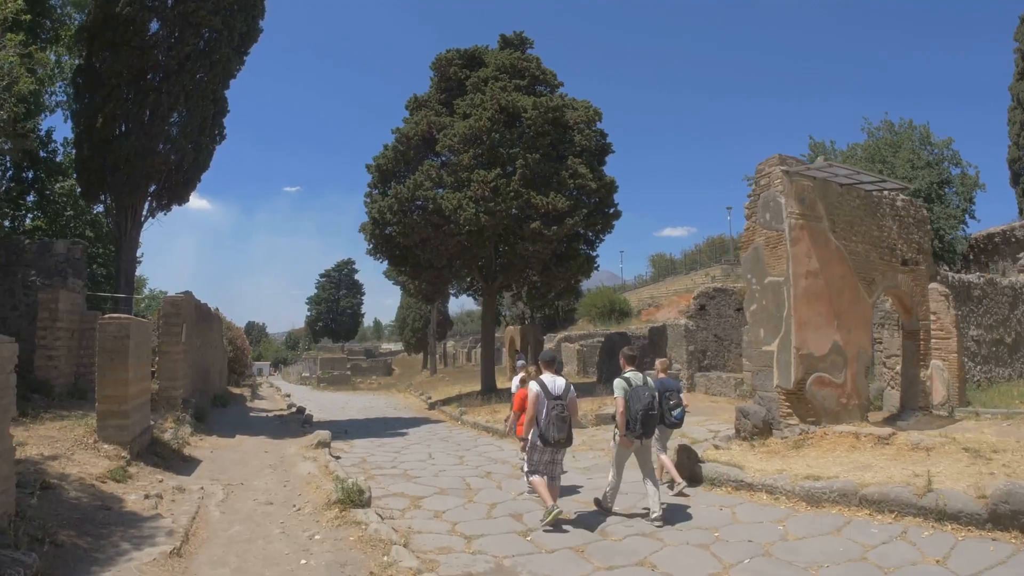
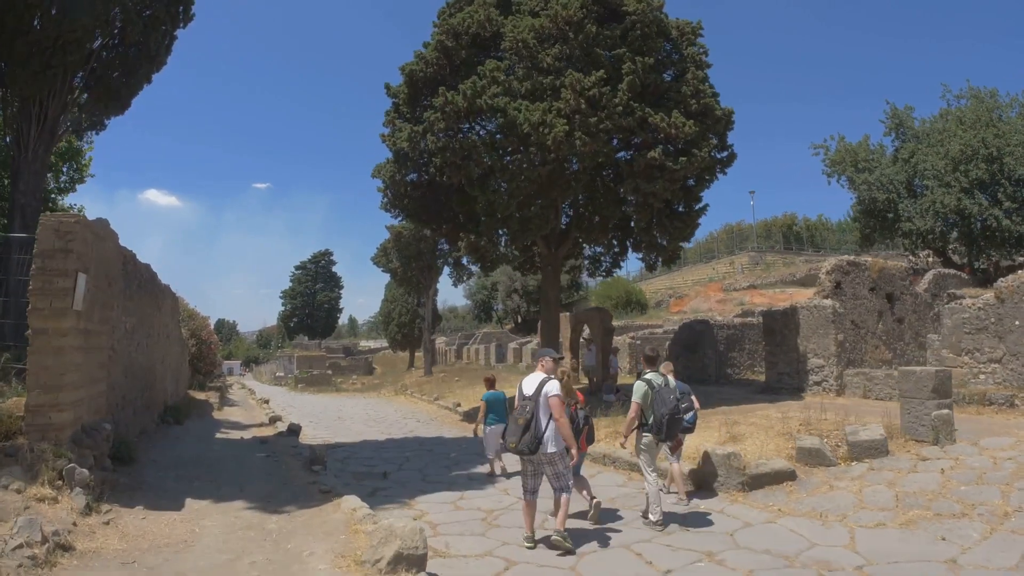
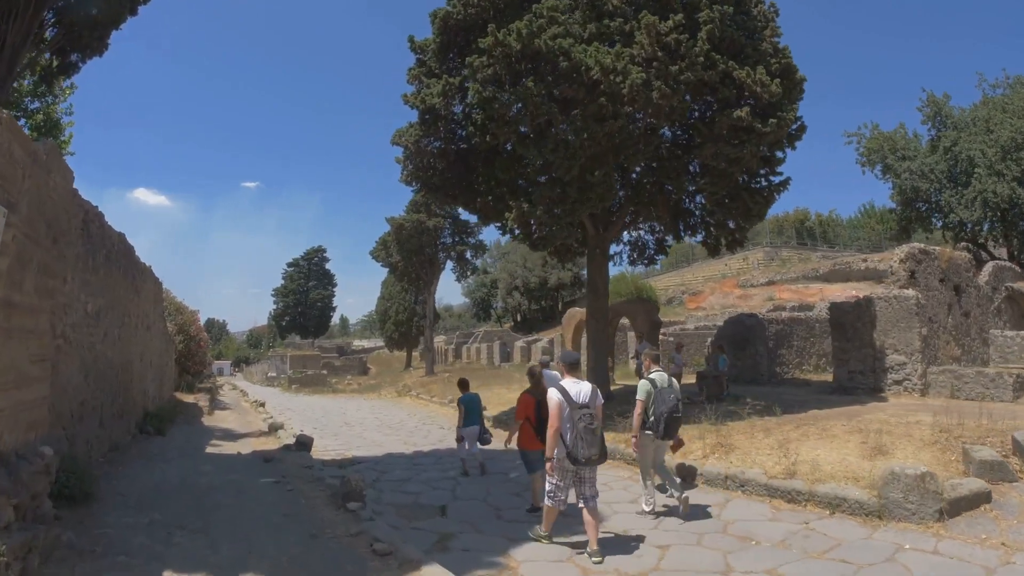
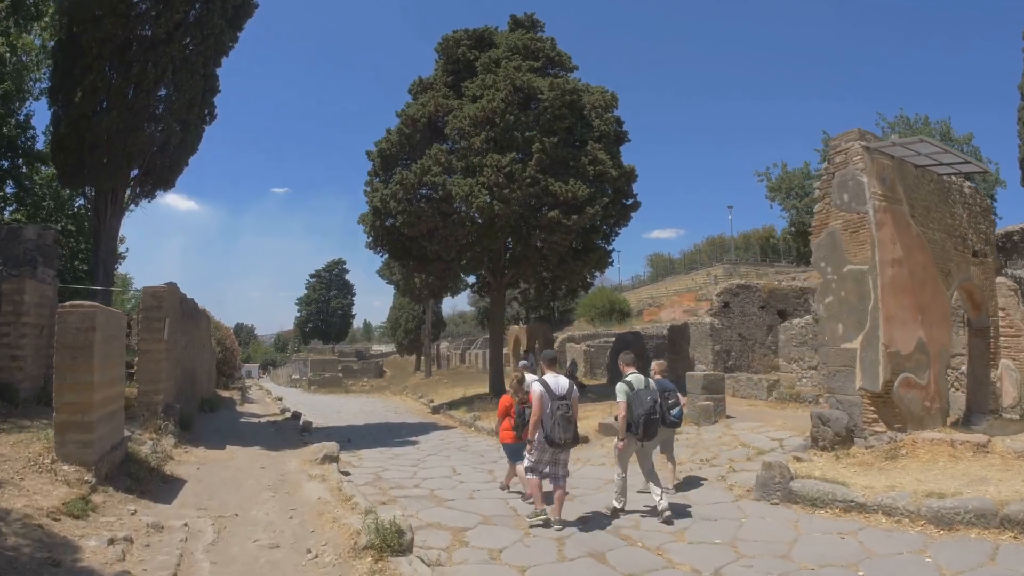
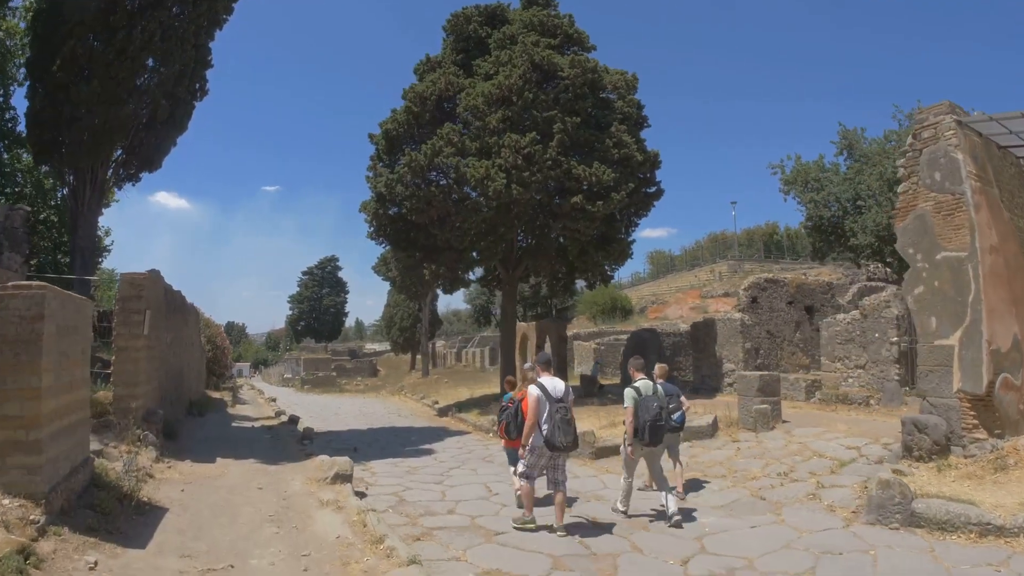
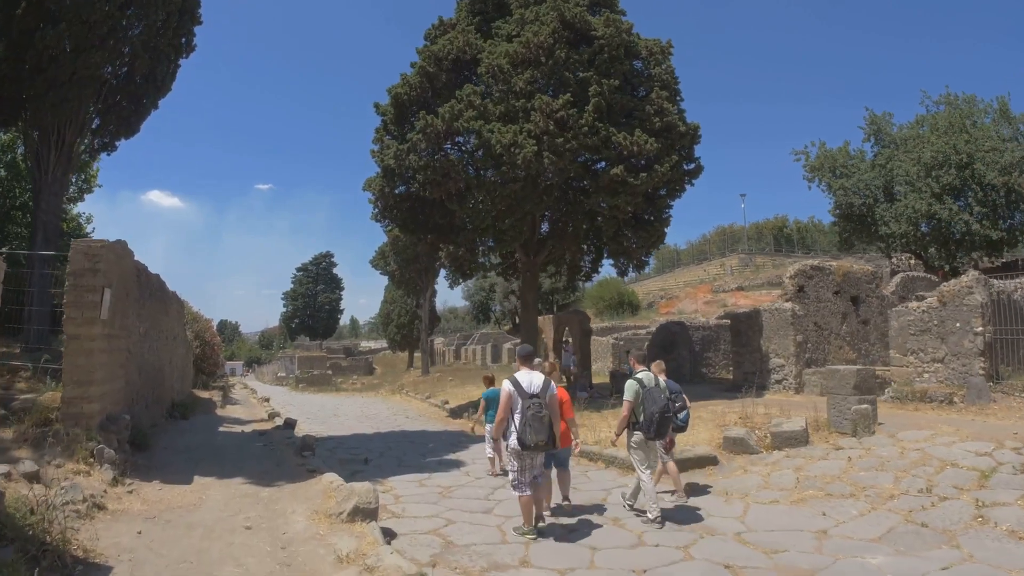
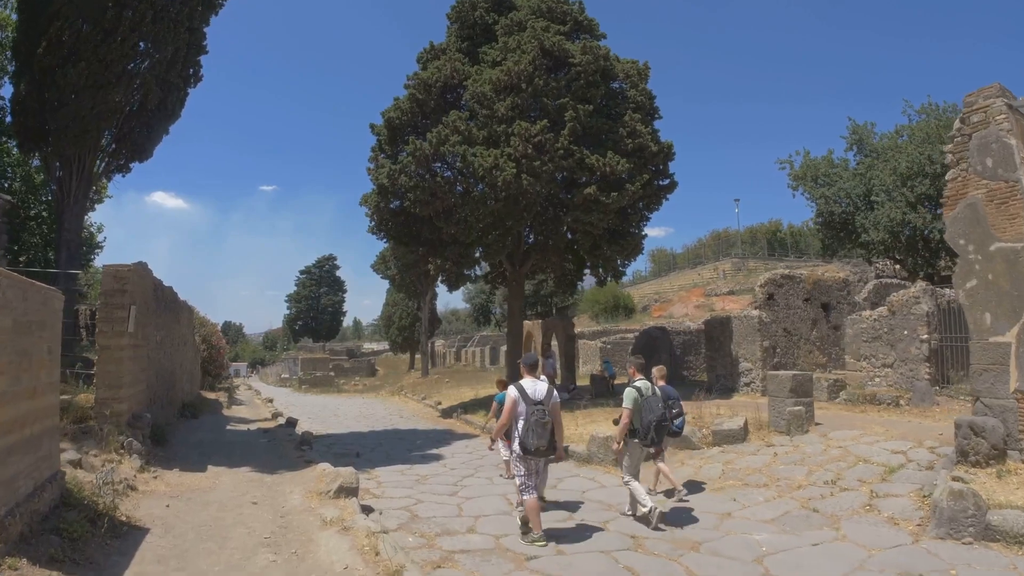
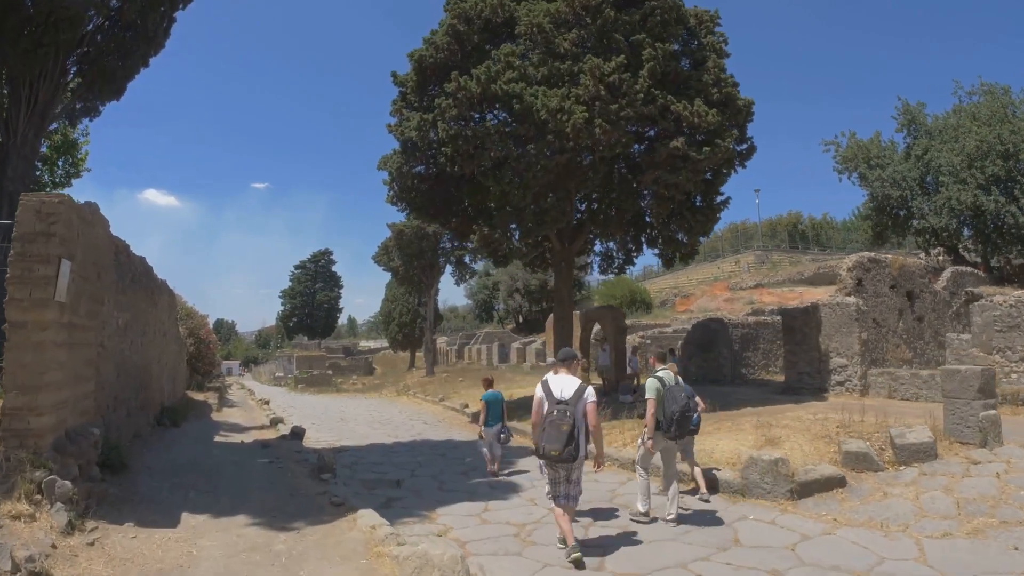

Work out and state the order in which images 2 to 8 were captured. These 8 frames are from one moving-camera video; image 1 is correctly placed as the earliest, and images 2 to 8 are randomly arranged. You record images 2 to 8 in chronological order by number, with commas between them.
4, 5, 7, 6, 2, 8, 3
